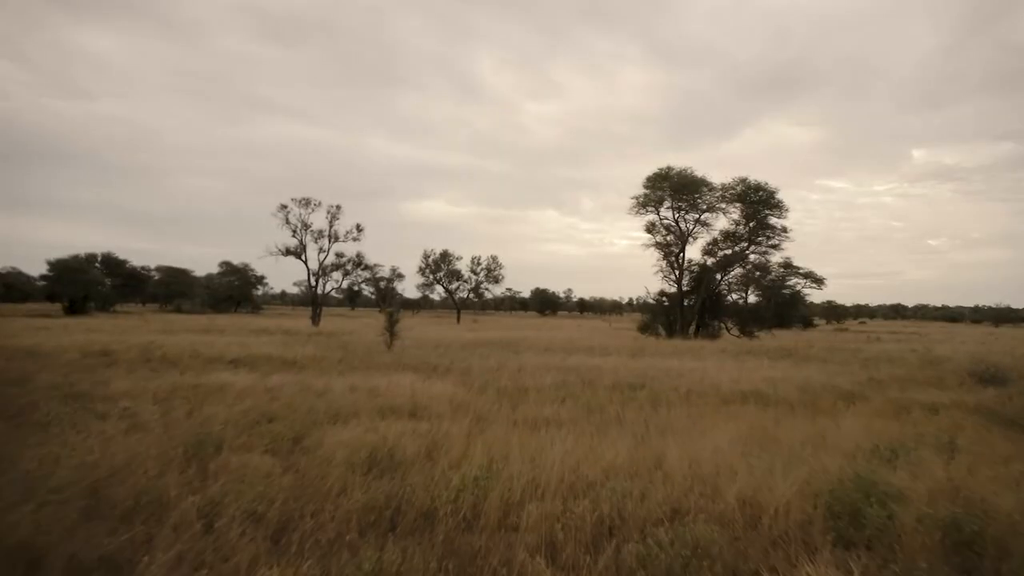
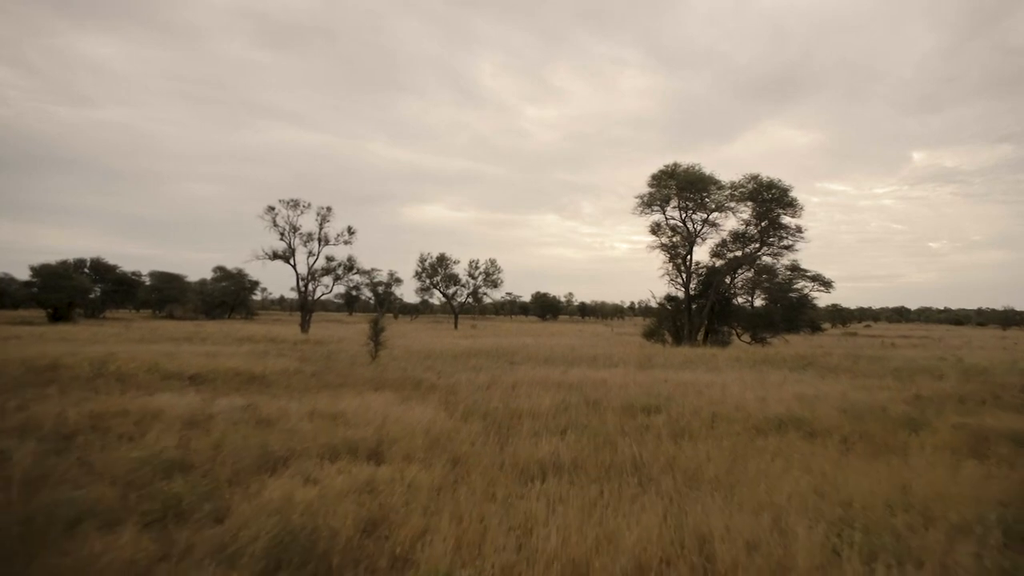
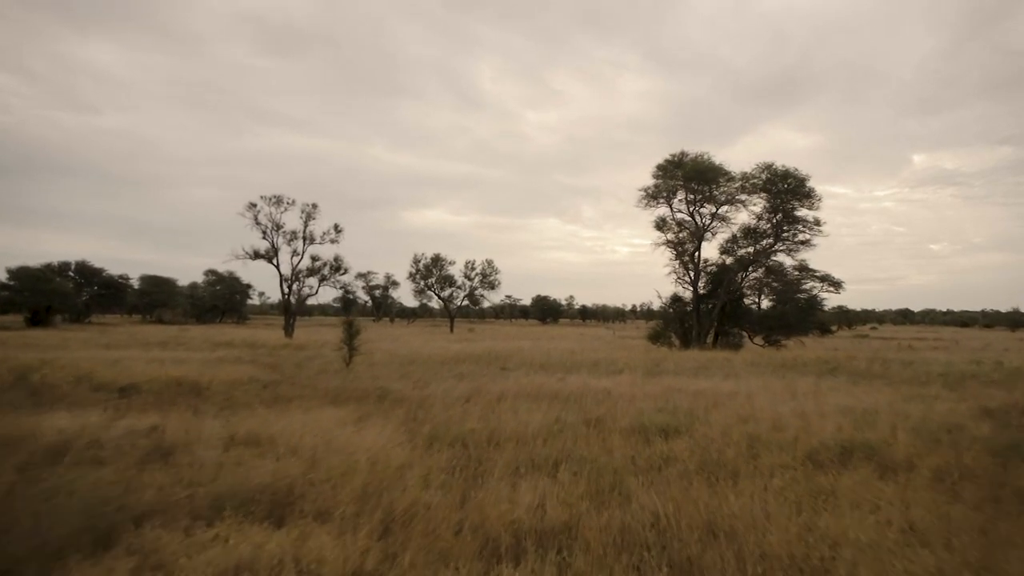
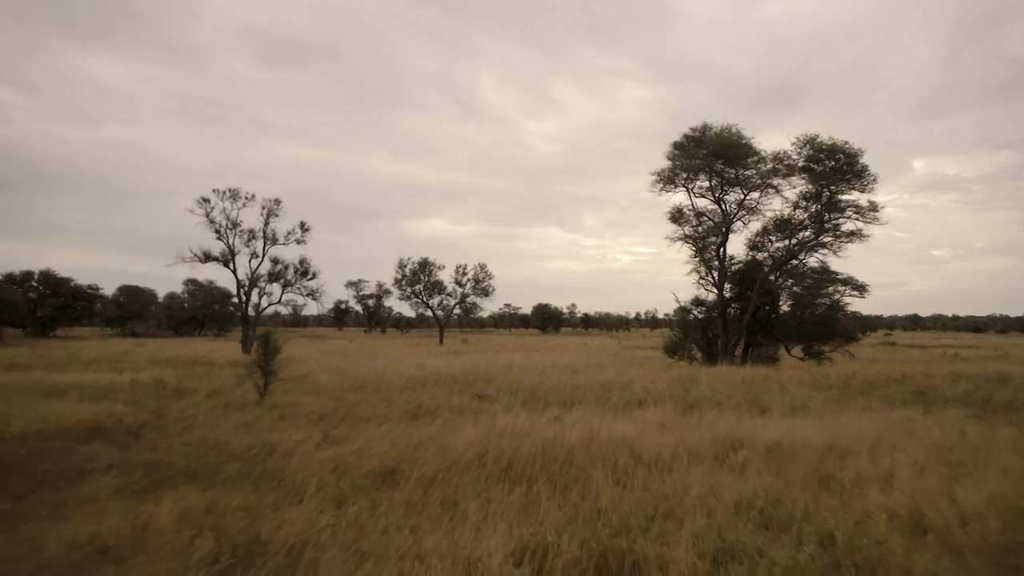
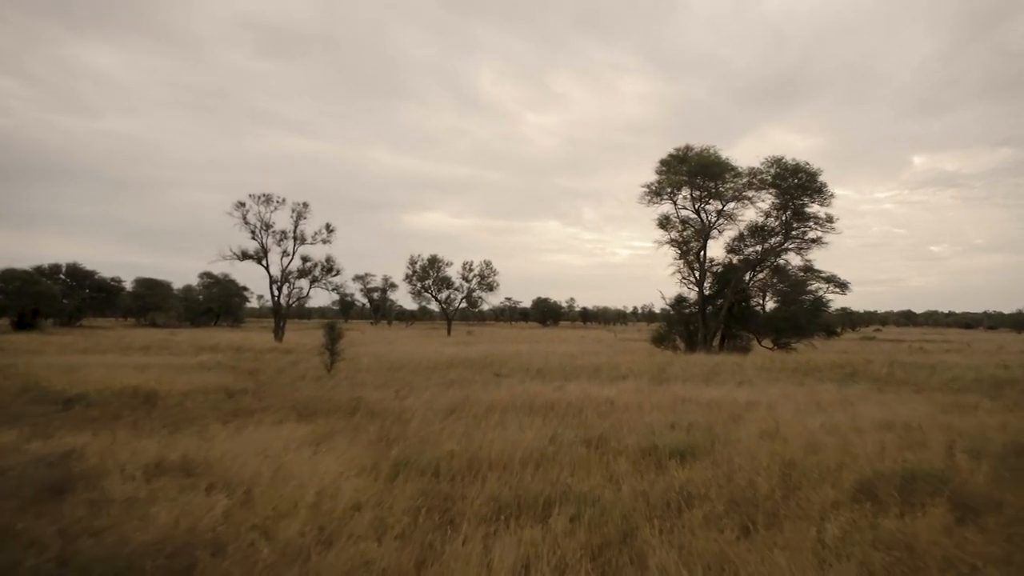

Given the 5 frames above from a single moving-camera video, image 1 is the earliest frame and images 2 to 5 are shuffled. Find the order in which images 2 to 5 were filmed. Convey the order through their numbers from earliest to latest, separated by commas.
2, 3, 5, 4
